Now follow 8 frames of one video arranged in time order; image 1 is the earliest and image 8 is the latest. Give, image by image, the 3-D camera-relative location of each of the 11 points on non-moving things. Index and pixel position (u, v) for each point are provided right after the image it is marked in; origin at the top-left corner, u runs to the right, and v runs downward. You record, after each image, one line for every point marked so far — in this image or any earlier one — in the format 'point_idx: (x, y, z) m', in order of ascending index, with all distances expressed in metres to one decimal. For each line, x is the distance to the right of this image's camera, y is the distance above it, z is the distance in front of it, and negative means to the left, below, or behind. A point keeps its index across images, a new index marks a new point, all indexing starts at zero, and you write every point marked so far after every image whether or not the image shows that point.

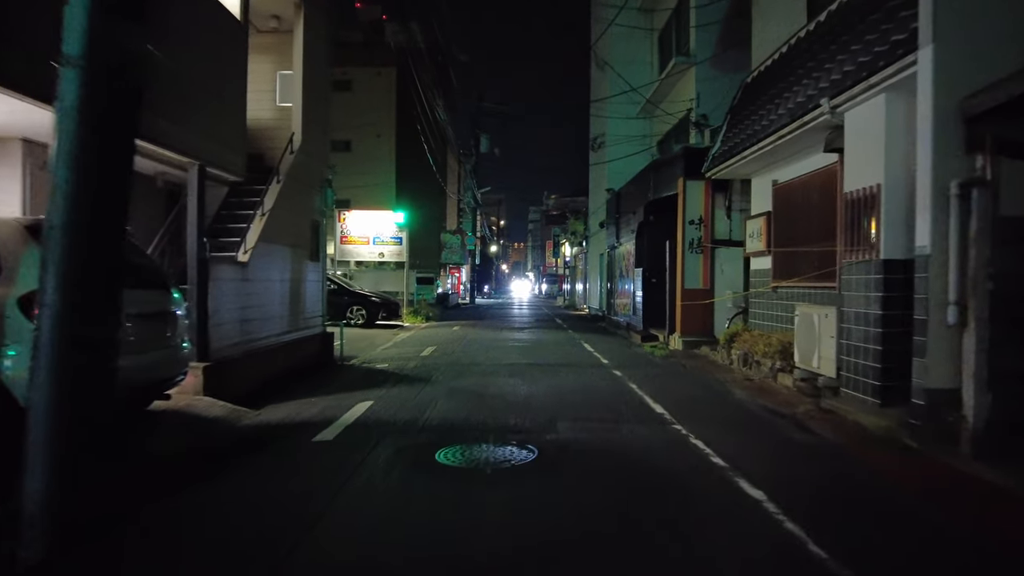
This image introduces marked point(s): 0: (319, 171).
0: (-4.2, +2.5, +14.3) m
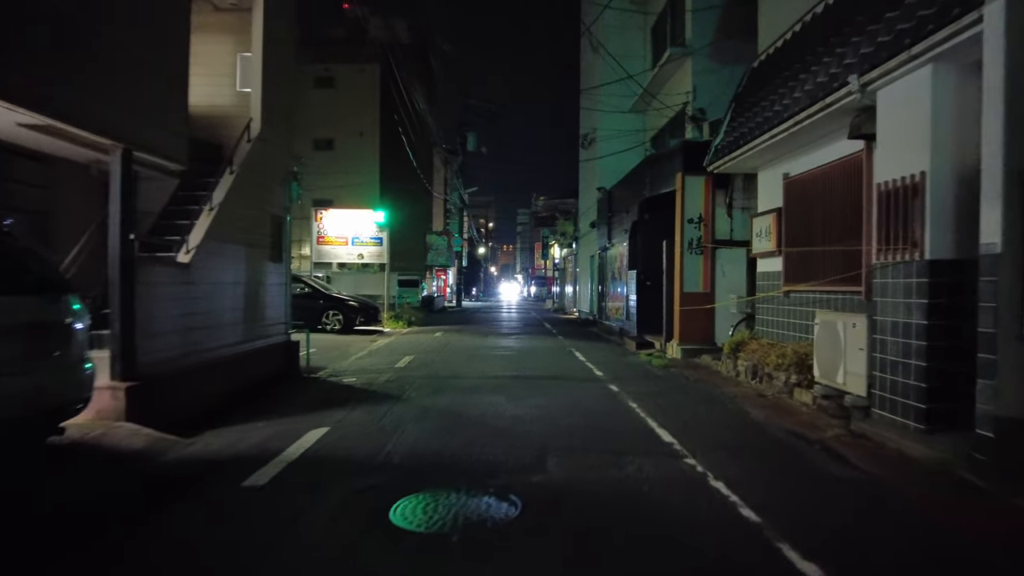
0: (-4.5, +2.4, +12.9) m
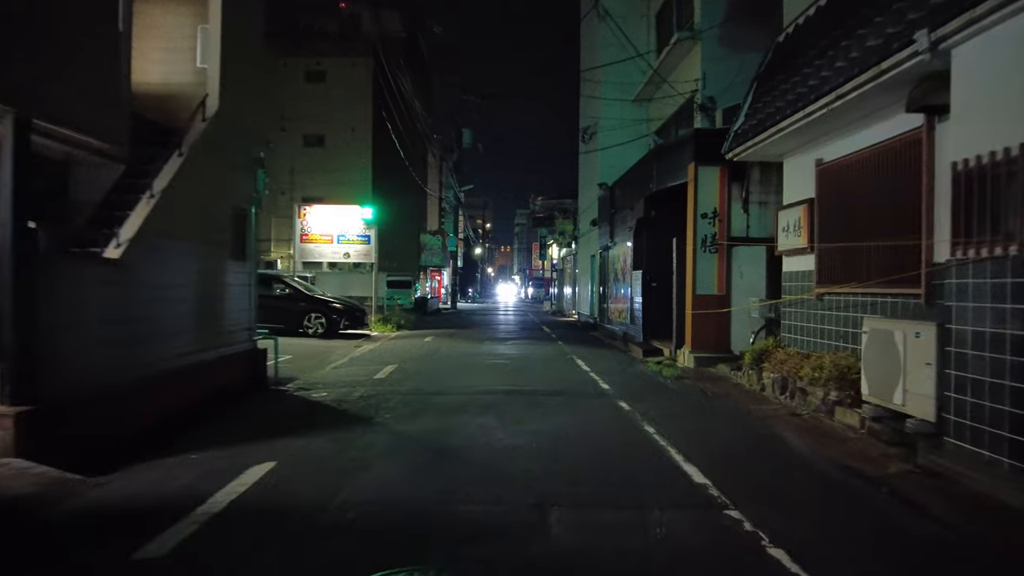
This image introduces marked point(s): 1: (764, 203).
0: (-4.6, +2.4, +11.5) m
1: (+5.3, +1.8, +14.4) m
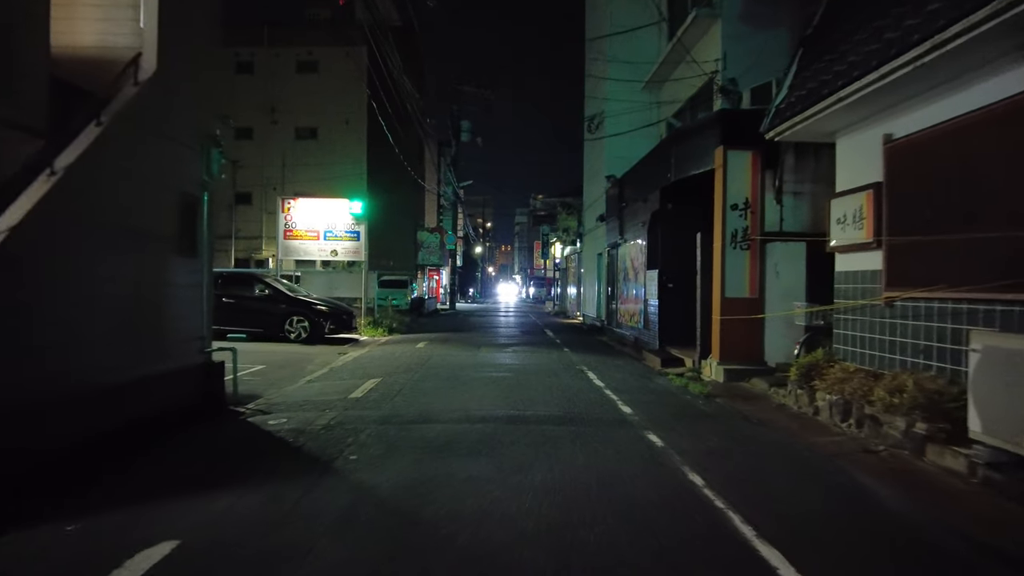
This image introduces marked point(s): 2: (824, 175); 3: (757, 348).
0: (-4.5, +2.4, +9.6) m
1: (+5.4, +1.8, +12.6) m
2: (+5.8, +2.1, +12.6) m
3: (+4.7, -1.1, +12.7) m
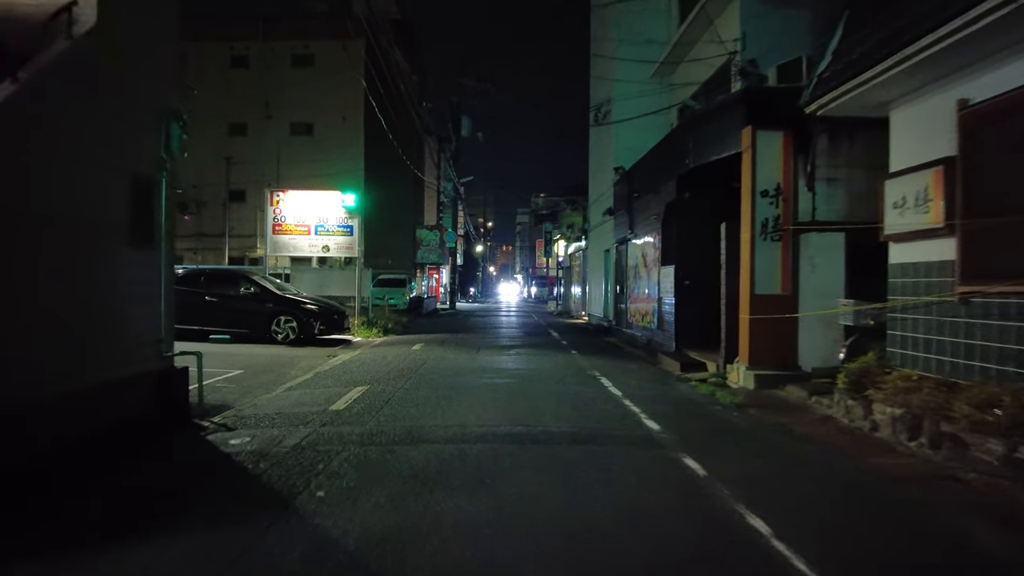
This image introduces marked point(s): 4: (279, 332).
0: (-4.5, +2.5, +8.3) m
1: (+5.4, +1.9, +11.3) m
2: (+5.8, +2.2, +11.3) m
3: (+4.7, -1.1, +11.4) m
4: (-6.3, -1.2, +18.0) m
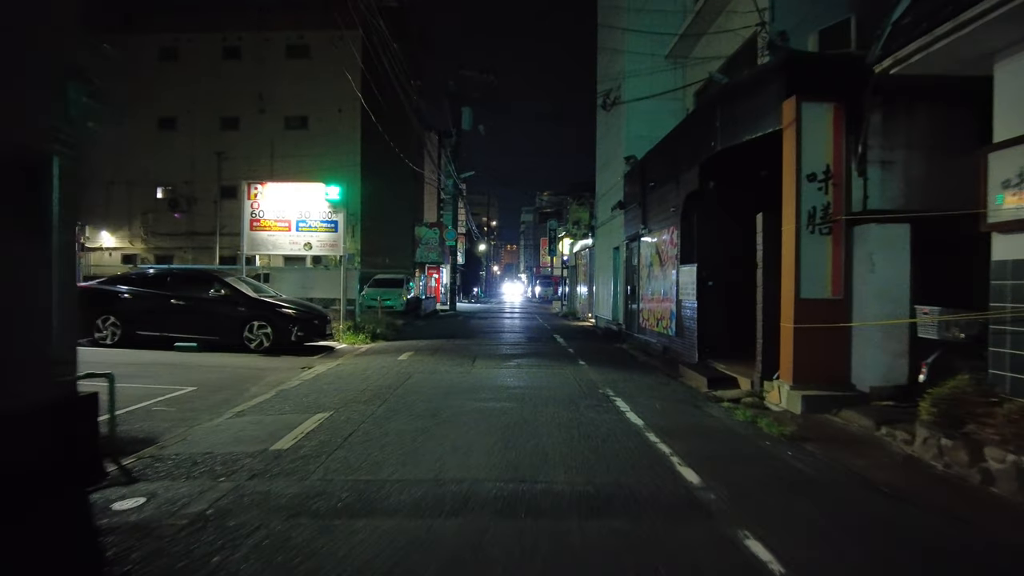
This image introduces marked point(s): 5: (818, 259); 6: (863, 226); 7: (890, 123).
0: (-4.5, +2.4, +6.5) m
1: (+5.4, +1.8, +9.4) m
2: (+5.8, +2.1, +9.4) m
3: (+4.7, -1.1, +9.5) m
4: (-6.3, -1.2, +16.2) m
5: (+4.4, +0.4, +9.5) m
6: (+5.0, +0.9, +9.4) m
7: (+5.4, +2.4, +9.3) m
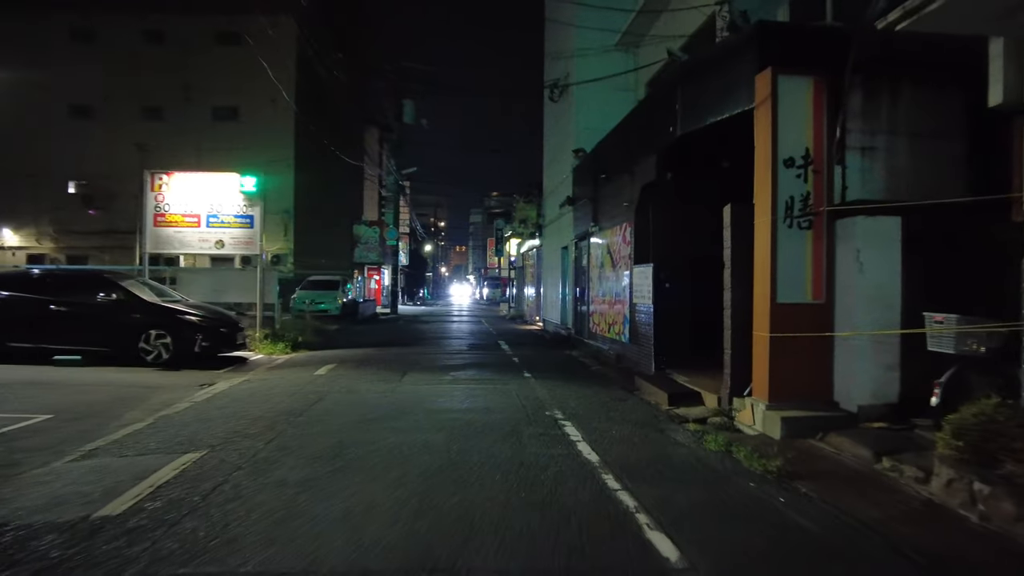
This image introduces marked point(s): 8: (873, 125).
0: (-5.2, +2.3, +4.5) m
1: (+4.5, +1.8, +8.1) m
2: (+4.9, +2.1, +8.2) m
3: (+3.8, -1.1, +8.2) m
4: (-7.6, -1.3, +14.0) m
5: (+3.5, +0.4, +8.2) m
6: (+4.1, +0.9, +8.1) m
7: (+4.6, +2.3, +8.1) m
8: (+4.6, +2.1, +8.2) m
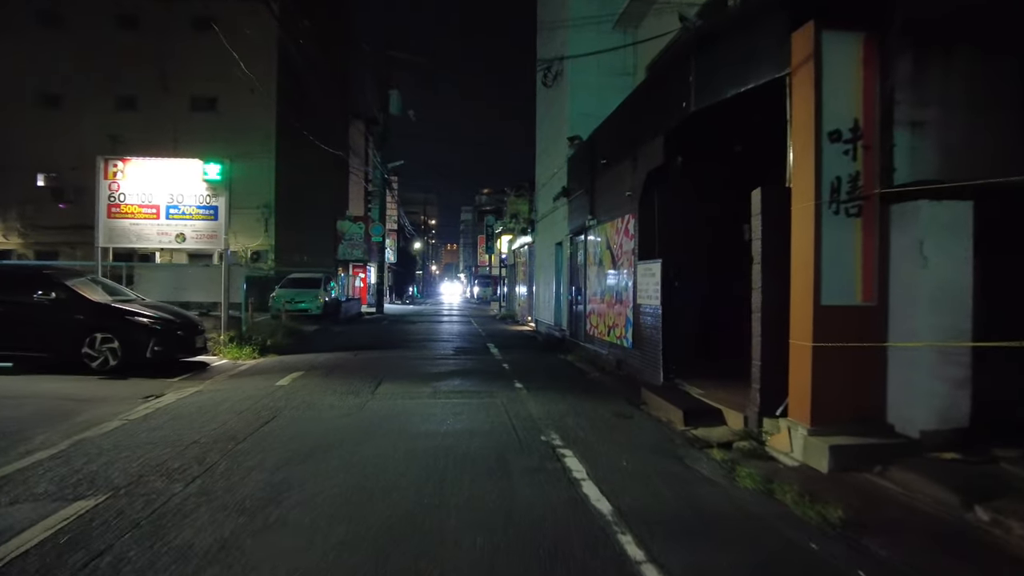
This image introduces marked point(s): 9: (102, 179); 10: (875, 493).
0: (-5.2, +2.4, +3.0) m
1: (+4.4, +1.8, +6.8) m
2: (+4.8, +2.1, +6.8) m
3: (+3.7, -1.1, +6.8) m
4: (-7.8, -1.3, +12.5) m
5: (+3.4, +0.4, +6.8) m
6: (+4.0, +0.9, +6.7) m
7: (+4.5, +2.3, +6.7) m
8: (+4.4, +2.1, +6.8) m
9: (-9.3, +2.5, +15.1) m
10: (+3.1, -1.7, +5.6) m
